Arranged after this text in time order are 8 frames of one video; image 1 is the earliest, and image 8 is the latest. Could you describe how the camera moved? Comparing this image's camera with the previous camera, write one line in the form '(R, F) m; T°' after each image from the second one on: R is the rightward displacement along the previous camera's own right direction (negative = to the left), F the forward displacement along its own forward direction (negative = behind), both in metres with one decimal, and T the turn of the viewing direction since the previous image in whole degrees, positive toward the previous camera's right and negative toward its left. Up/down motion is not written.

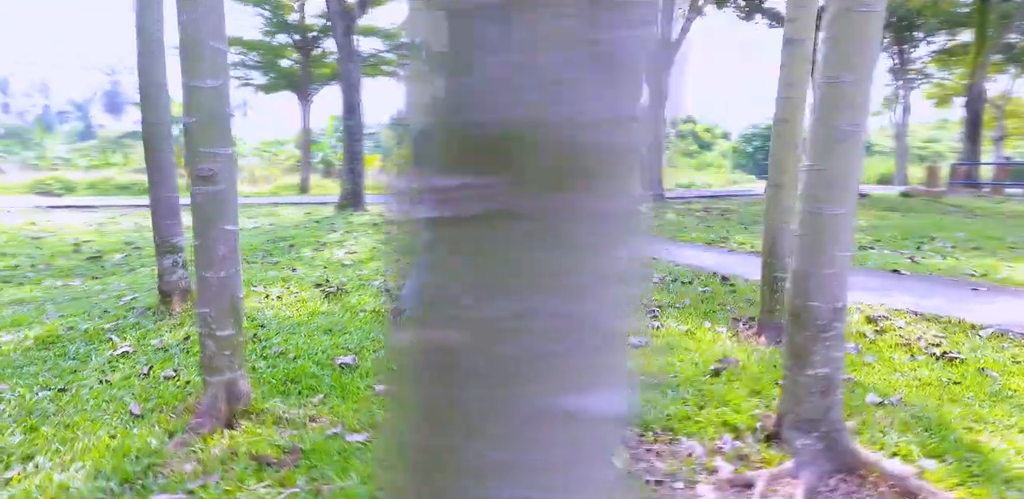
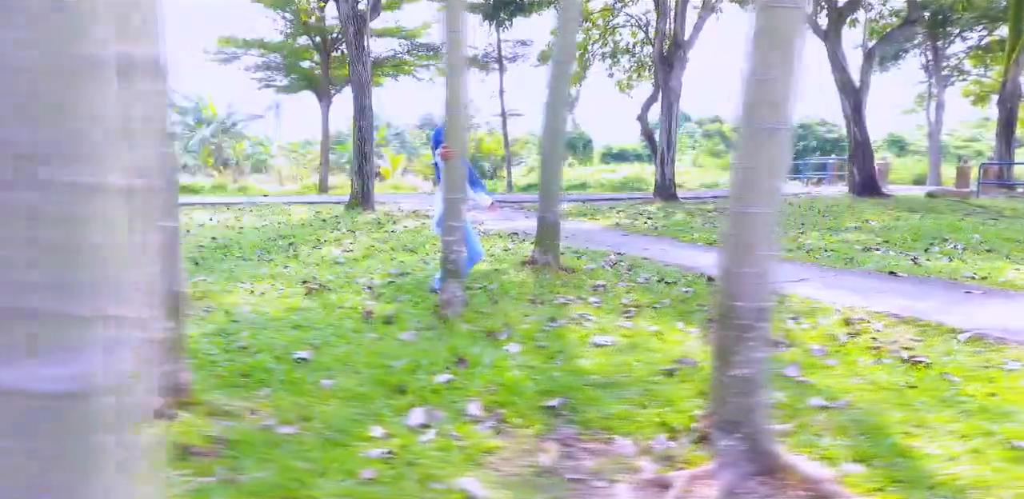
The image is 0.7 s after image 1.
(+0.6, 0.0) m; -3°
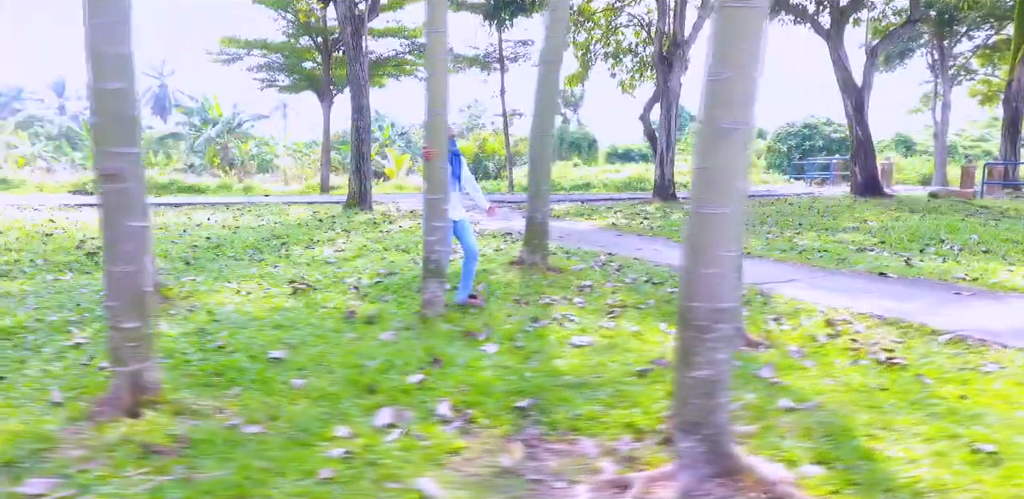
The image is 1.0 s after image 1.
(+0.2, 0.0) m; -1°
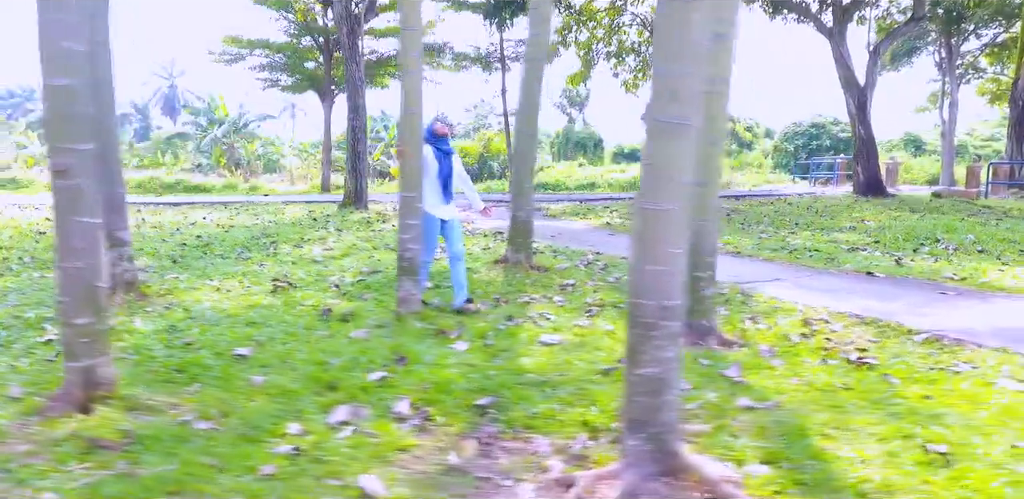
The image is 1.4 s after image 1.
(+0.3, 0.0) m; -1°
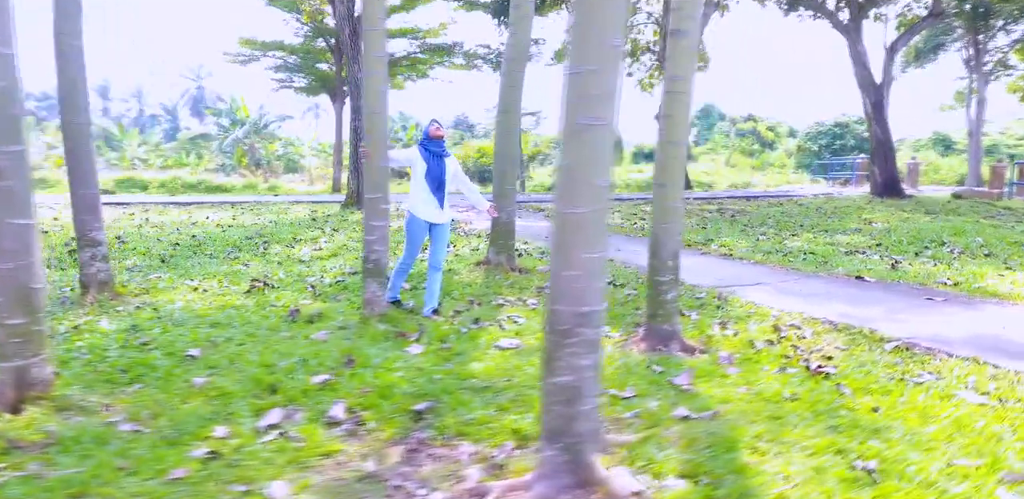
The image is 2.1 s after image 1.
(+0.5, +0.1) m; -2°
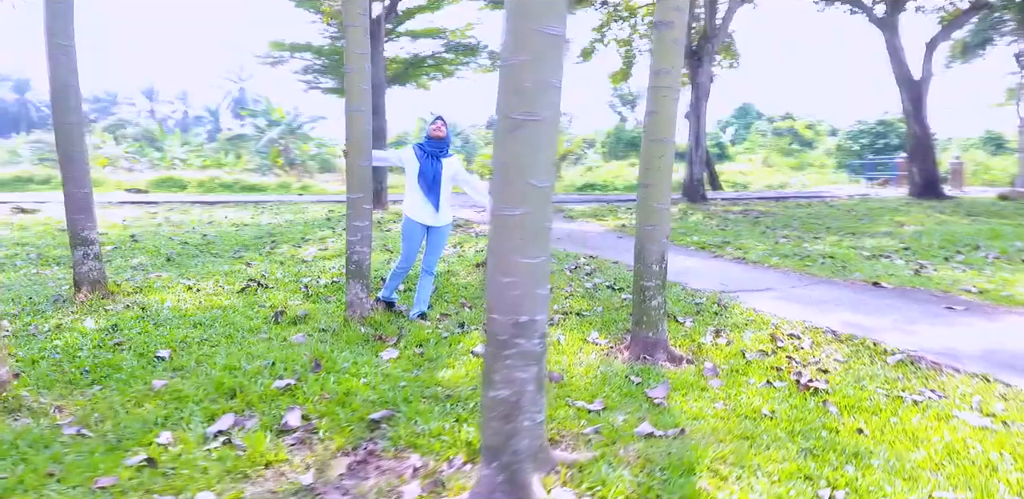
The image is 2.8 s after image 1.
(+0.4, +0.2) m; -3°
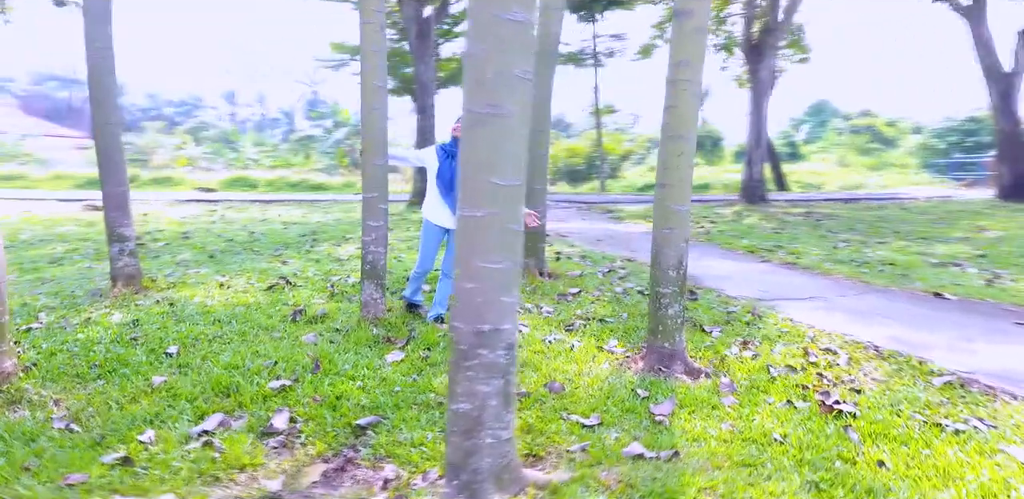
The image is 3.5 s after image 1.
(+0.4, +0.2) m; -6°
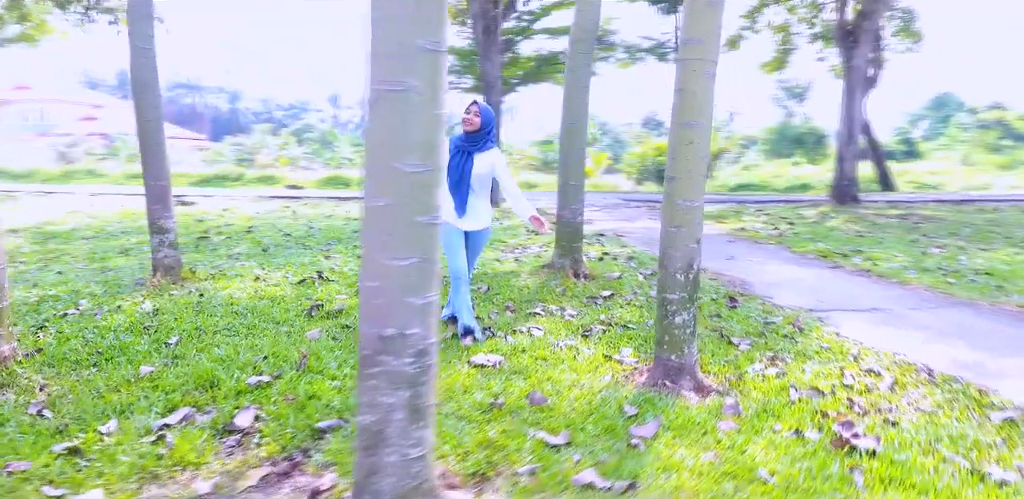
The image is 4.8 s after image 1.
(+0.7, +0.4) m; -9°
